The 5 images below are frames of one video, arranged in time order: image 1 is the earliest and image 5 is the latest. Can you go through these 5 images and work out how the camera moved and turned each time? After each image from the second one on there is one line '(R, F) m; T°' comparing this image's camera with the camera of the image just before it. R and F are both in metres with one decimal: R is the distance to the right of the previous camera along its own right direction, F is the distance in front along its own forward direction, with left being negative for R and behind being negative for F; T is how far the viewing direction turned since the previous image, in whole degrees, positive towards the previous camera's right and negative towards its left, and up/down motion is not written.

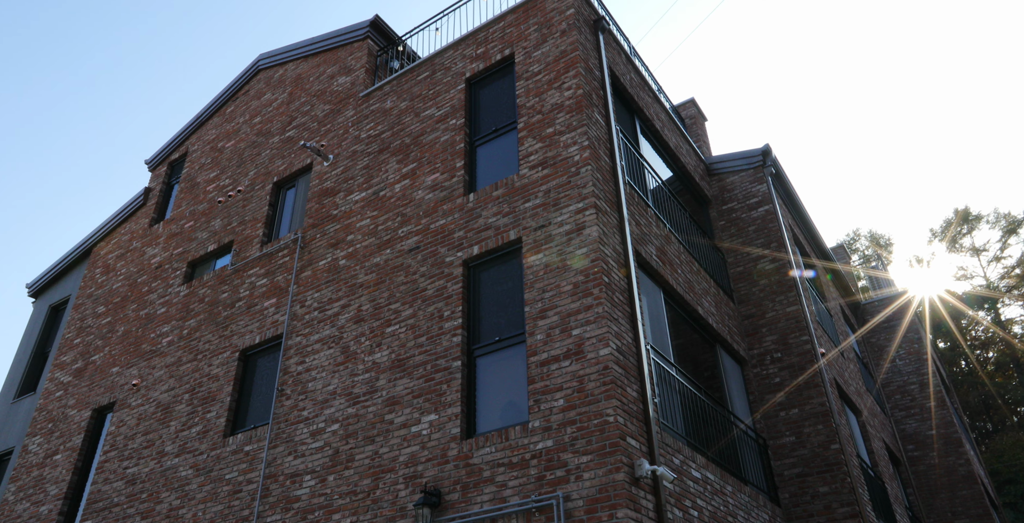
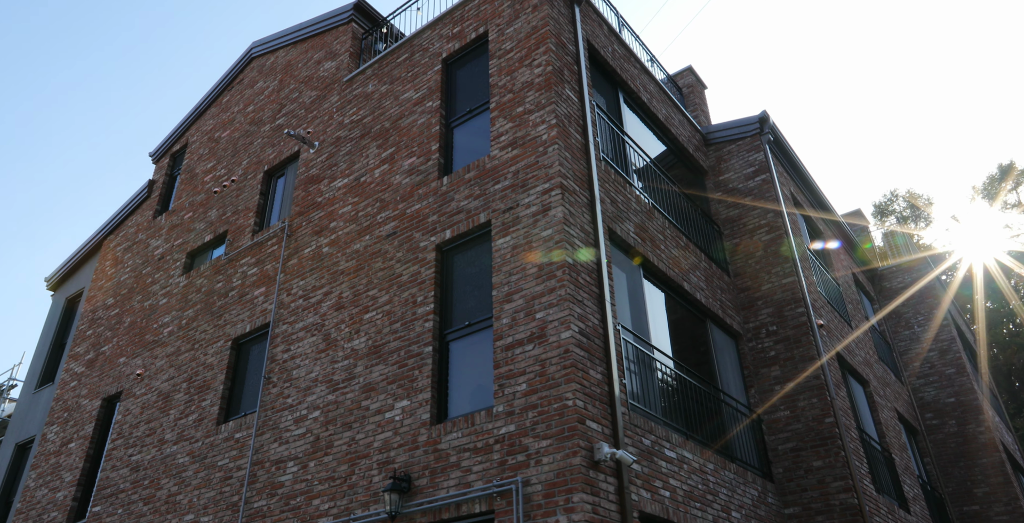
(+0.8, +0.1) m; -3°
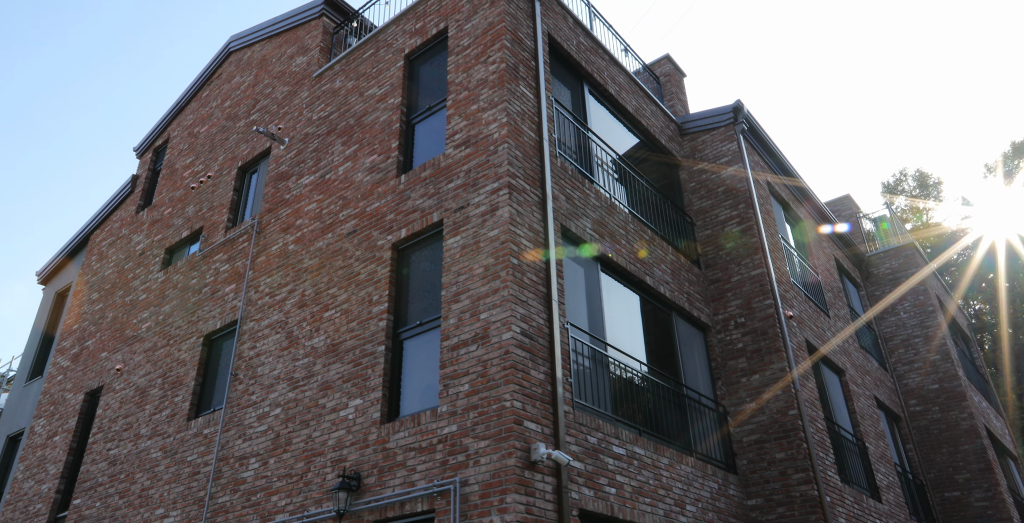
(+0.7, 0.0) m; -1°
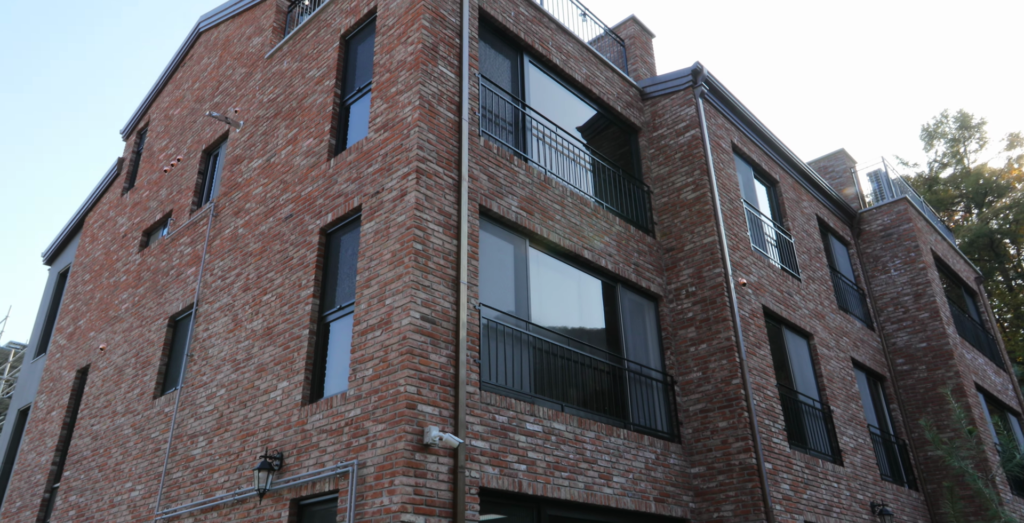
(+1.4, 0.0) m; -4°
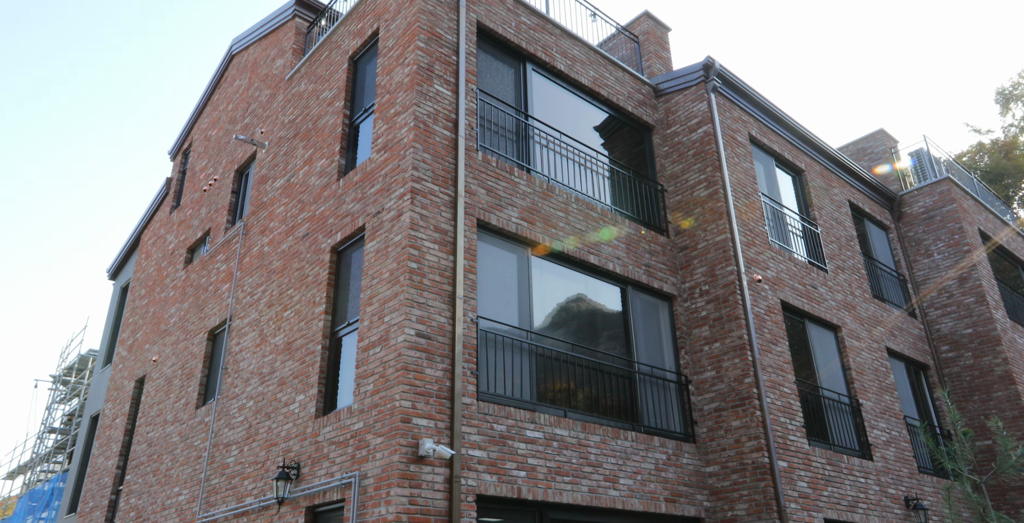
(+0.8, -0.2) m; -5°
